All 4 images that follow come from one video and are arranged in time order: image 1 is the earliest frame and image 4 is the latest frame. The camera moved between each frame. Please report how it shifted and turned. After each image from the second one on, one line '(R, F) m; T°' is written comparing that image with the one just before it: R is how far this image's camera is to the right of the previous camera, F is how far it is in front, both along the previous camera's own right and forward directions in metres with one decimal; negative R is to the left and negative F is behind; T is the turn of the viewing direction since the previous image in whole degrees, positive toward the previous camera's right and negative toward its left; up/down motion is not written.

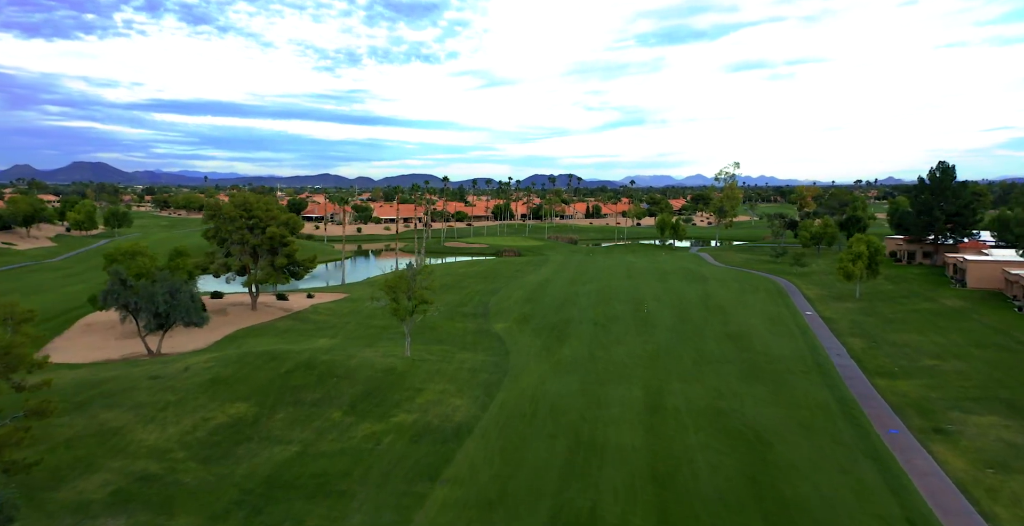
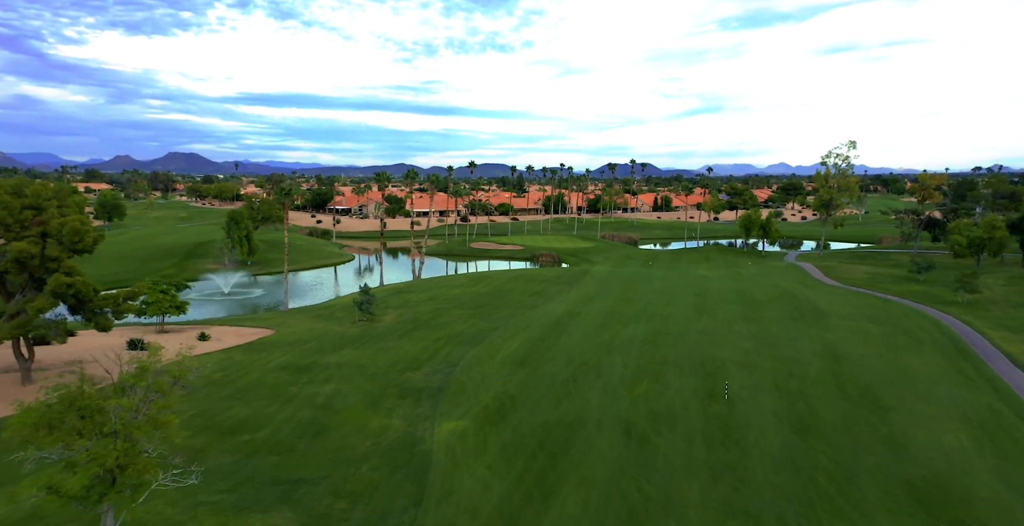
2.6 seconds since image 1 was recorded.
(+3.8, +18.4) m; -7°
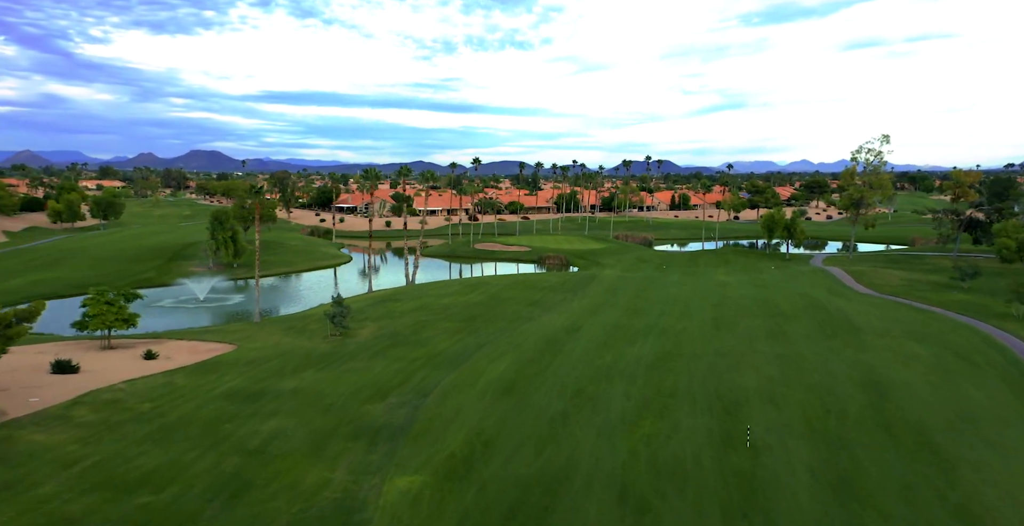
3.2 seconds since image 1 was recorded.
(+1.4, +4.2) m; -2°
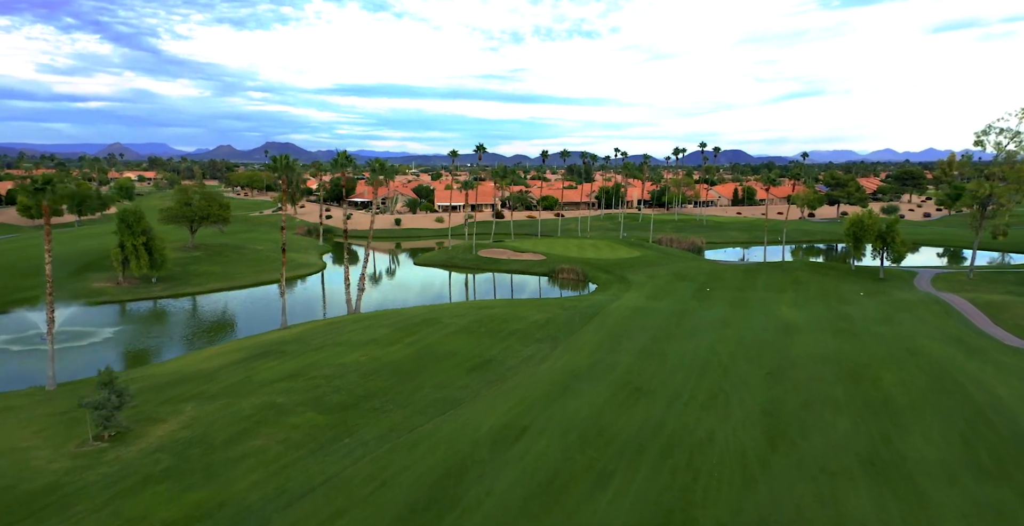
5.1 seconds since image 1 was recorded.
(+5.3, +14.2) m; -6°
